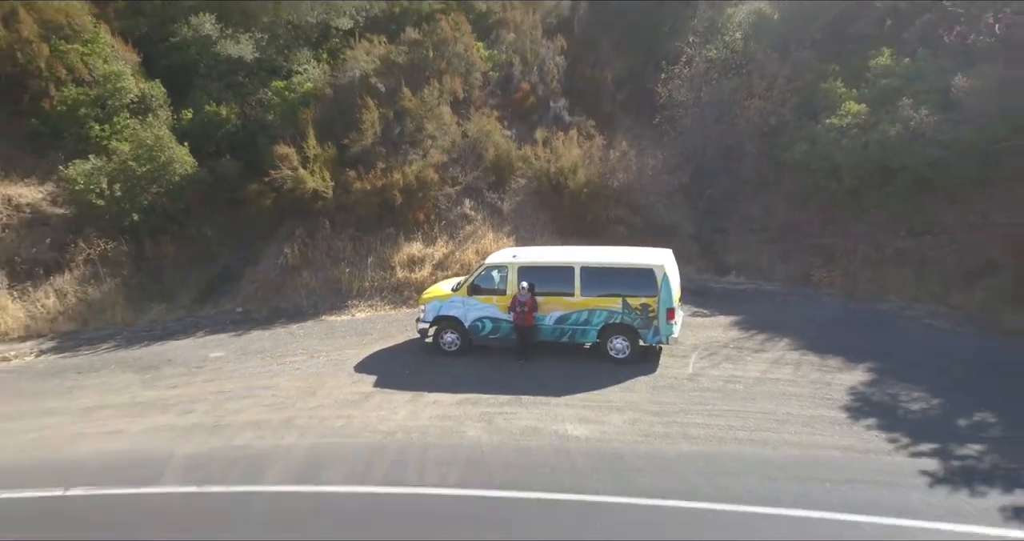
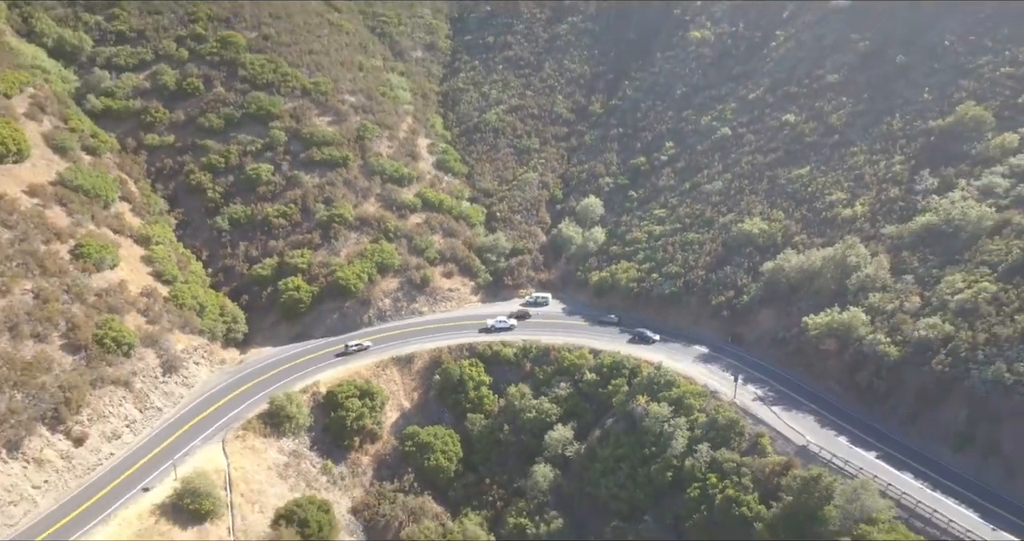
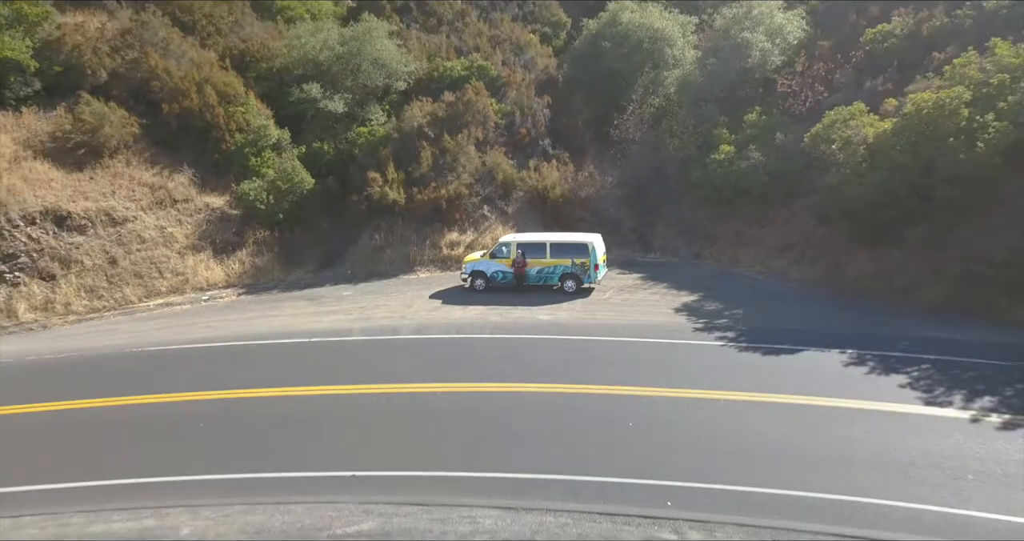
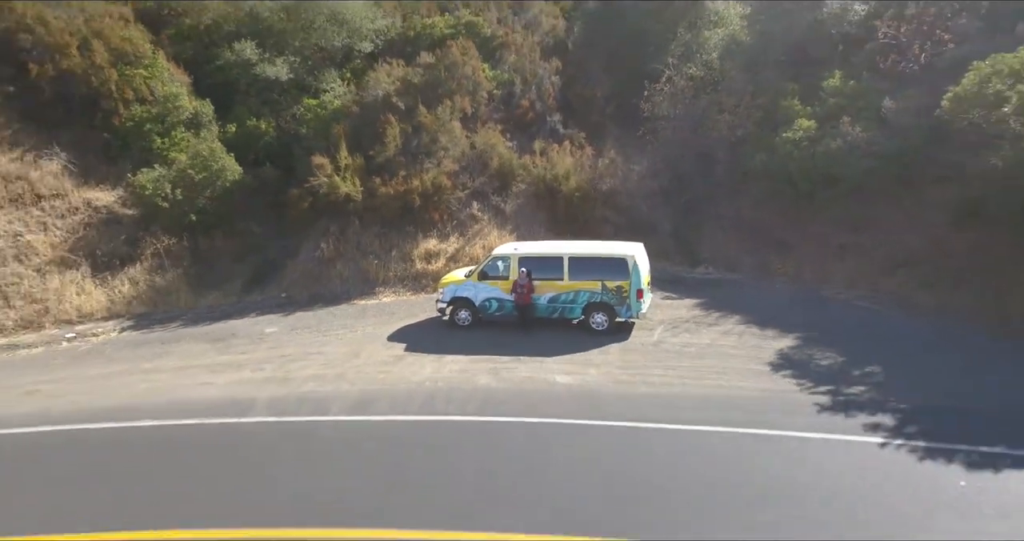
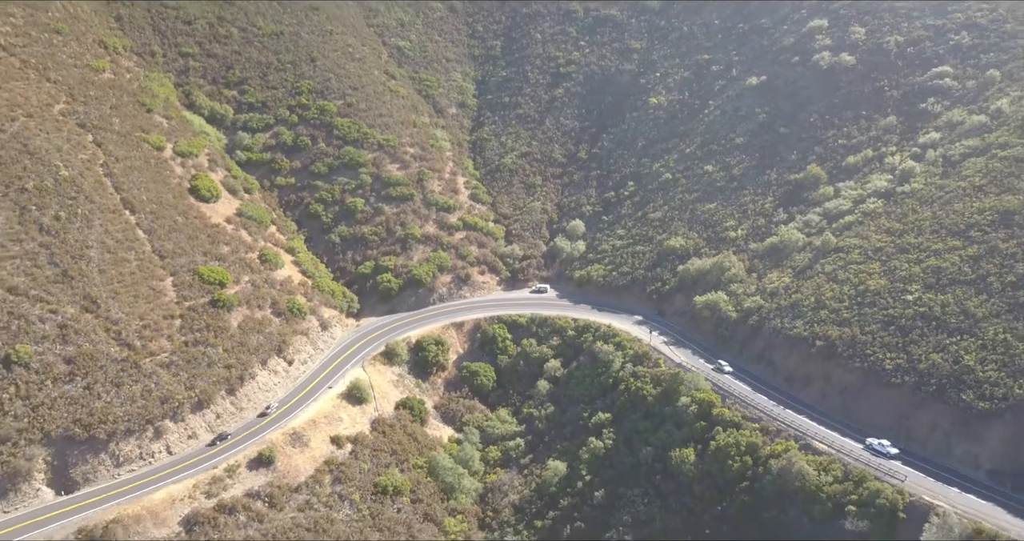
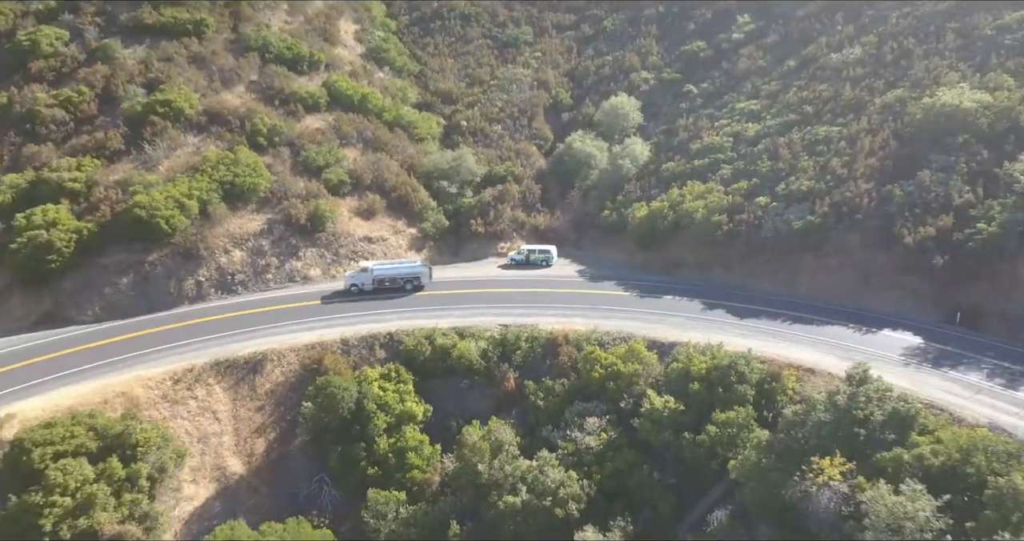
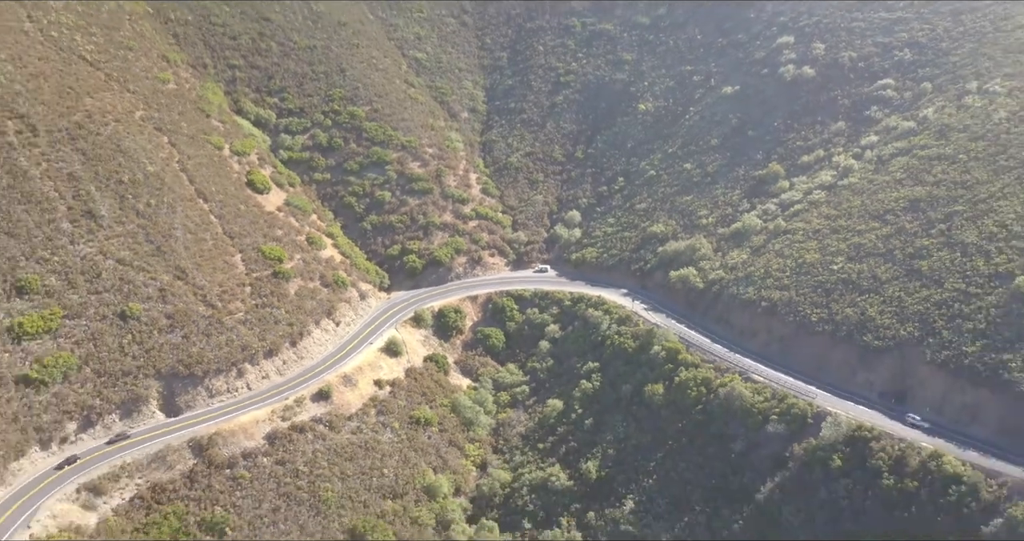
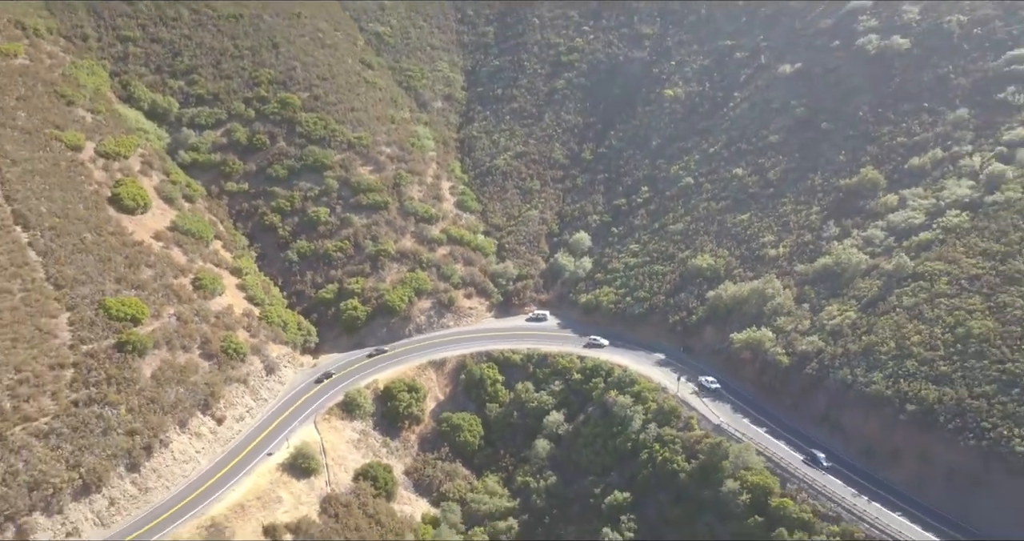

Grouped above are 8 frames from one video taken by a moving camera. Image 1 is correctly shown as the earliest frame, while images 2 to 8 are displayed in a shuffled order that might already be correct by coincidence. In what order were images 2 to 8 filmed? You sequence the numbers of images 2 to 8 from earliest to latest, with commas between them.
4, 3, 6, 2, 8, 5, 7
